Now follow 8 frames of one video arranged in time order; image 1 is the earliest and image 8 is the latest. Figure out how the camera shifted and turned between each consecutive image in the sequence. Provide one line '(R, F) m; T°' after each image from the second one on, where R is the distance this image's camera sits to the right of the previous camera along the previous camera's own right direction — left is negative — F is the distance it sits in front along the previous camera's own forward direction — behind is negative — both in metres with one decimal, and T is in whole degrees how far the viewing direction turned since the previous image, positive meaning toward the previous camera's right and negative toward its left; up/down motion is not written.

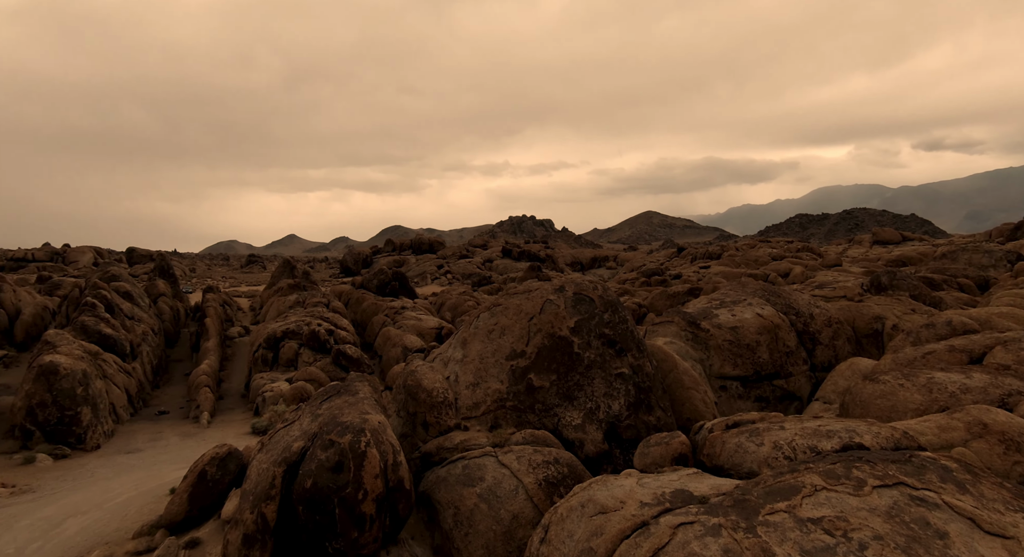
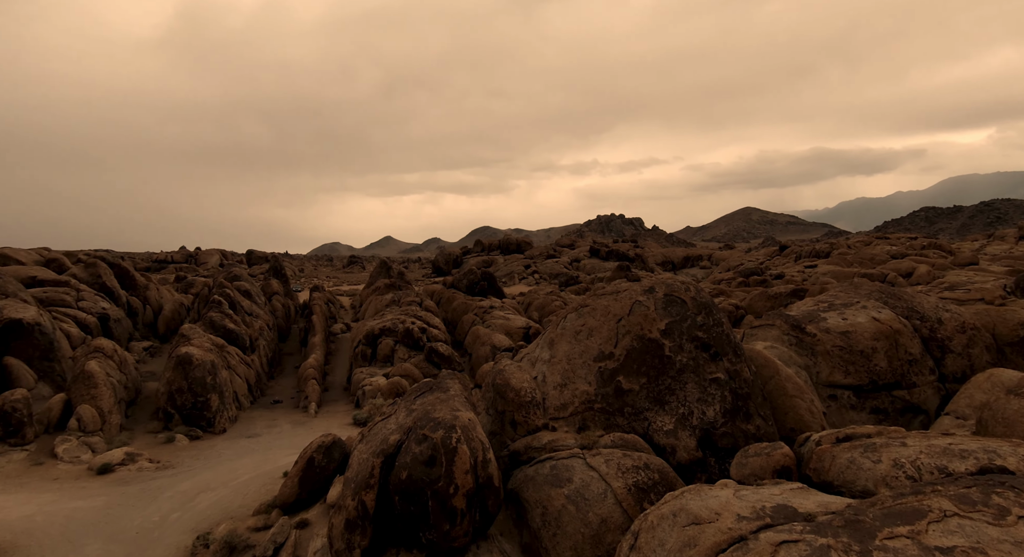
(0.0, +0.1) m; -8°
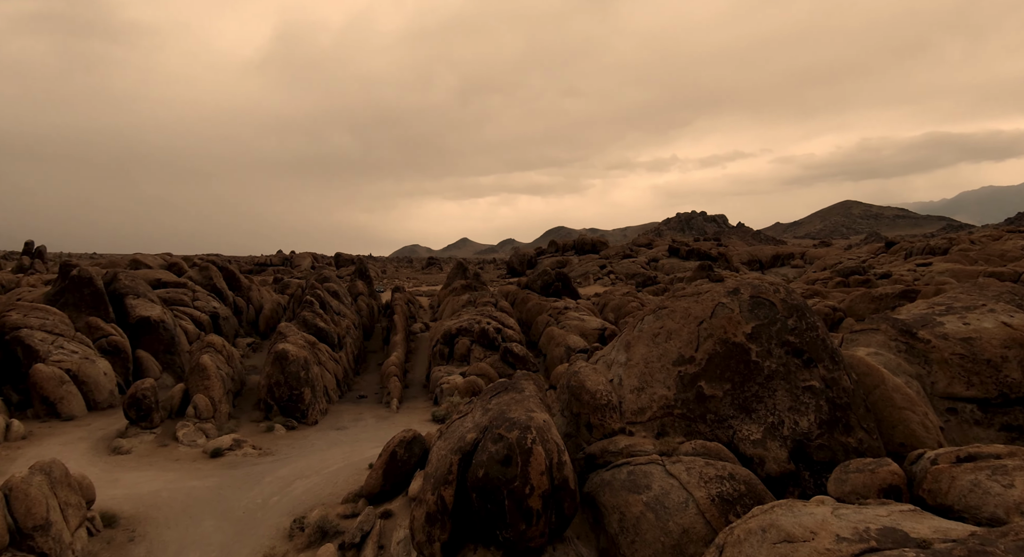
(0.0, +0.2) m; -7°
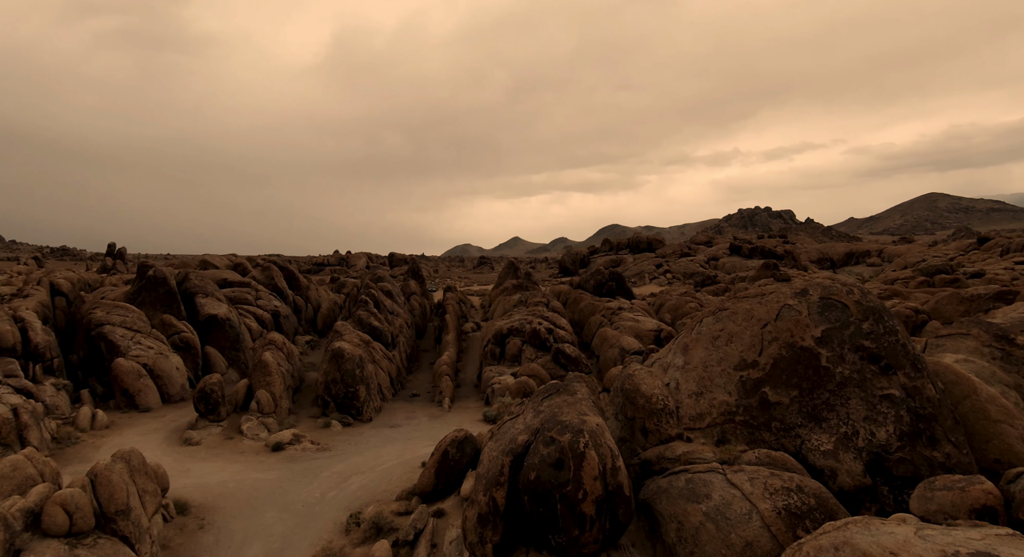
(0.0, +0.3) m; -5°
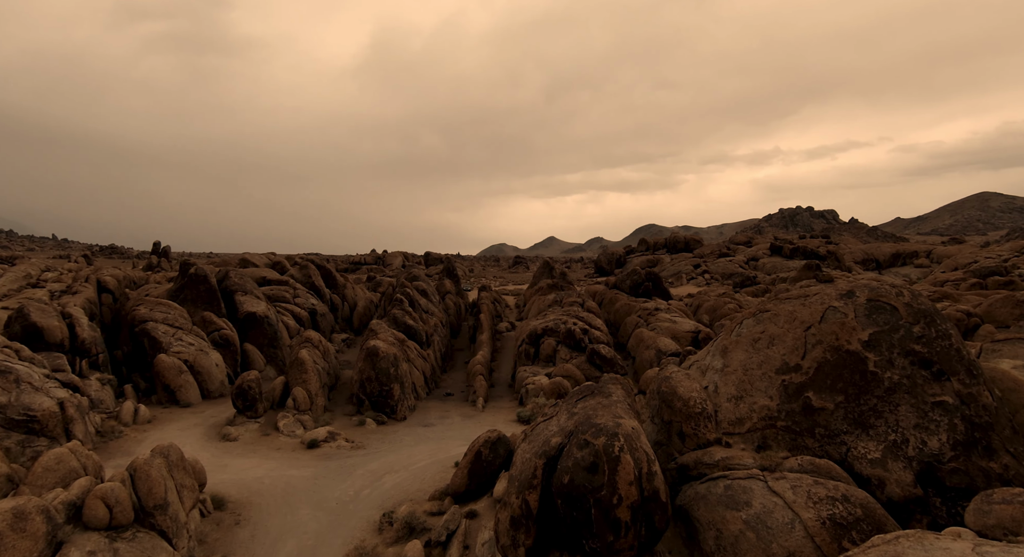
(0.0, +0.1) m; -3°
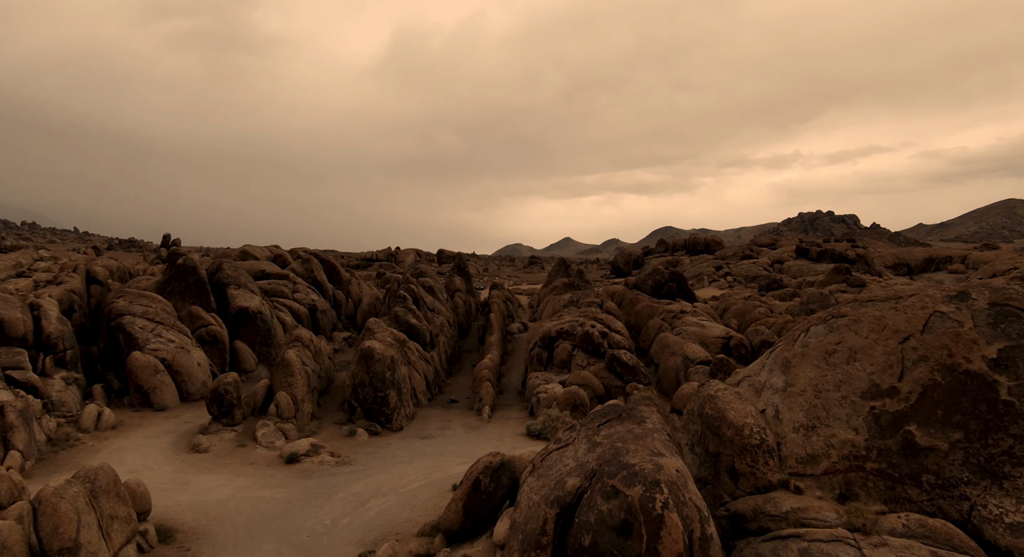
(+0.1, +2.9) m; -1°
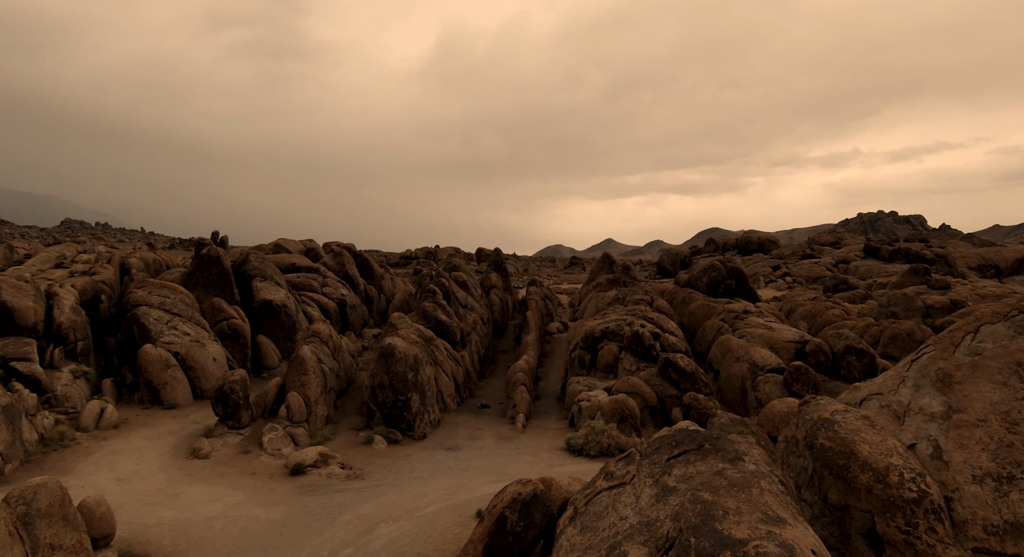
(+0.1, +3.0) m; -4°
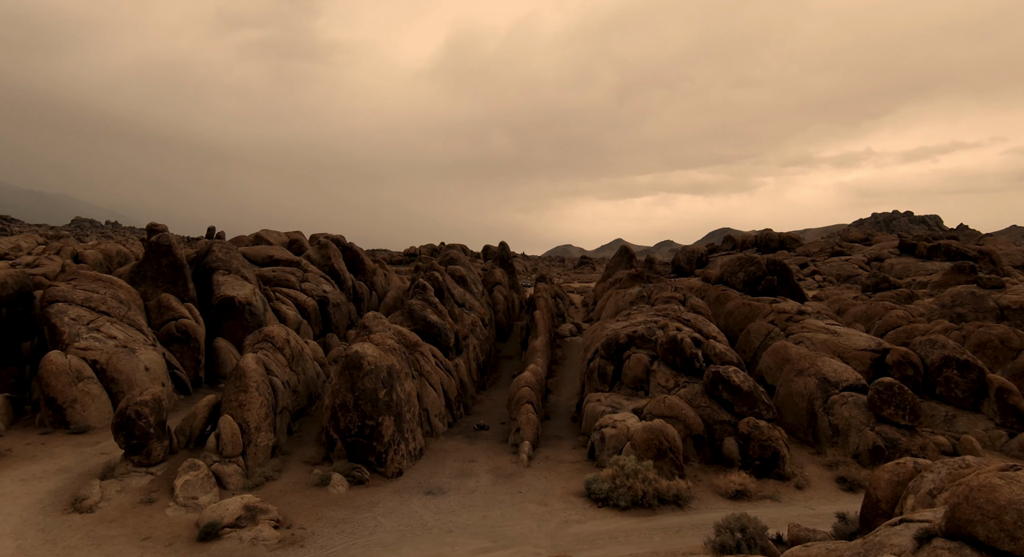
(+0.1, +5.0) m; -1°
